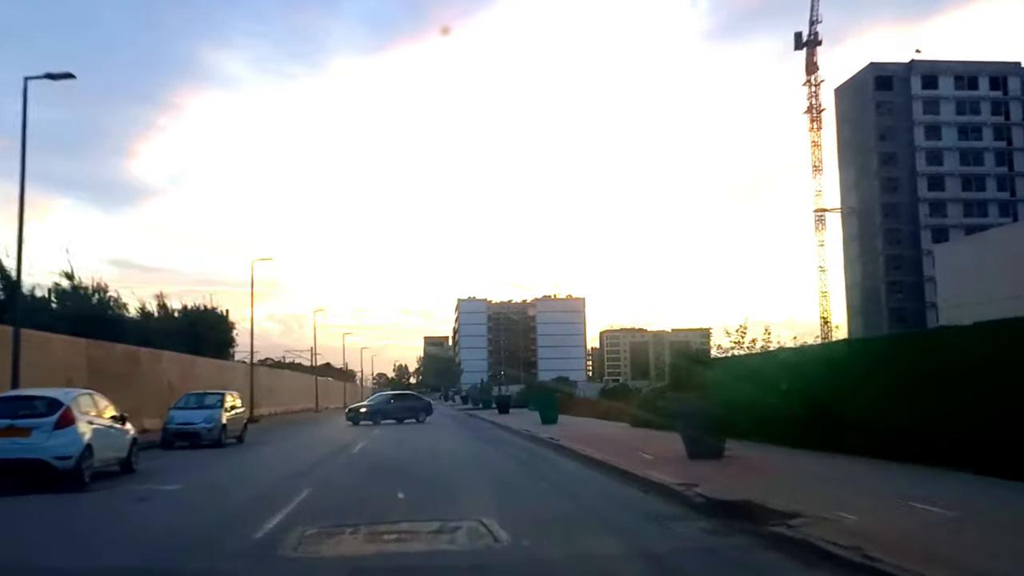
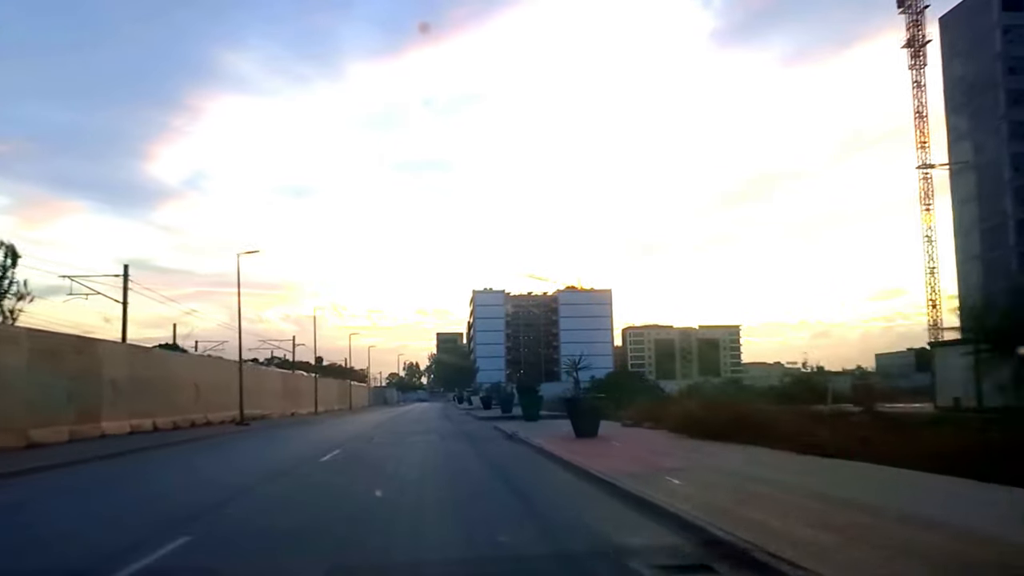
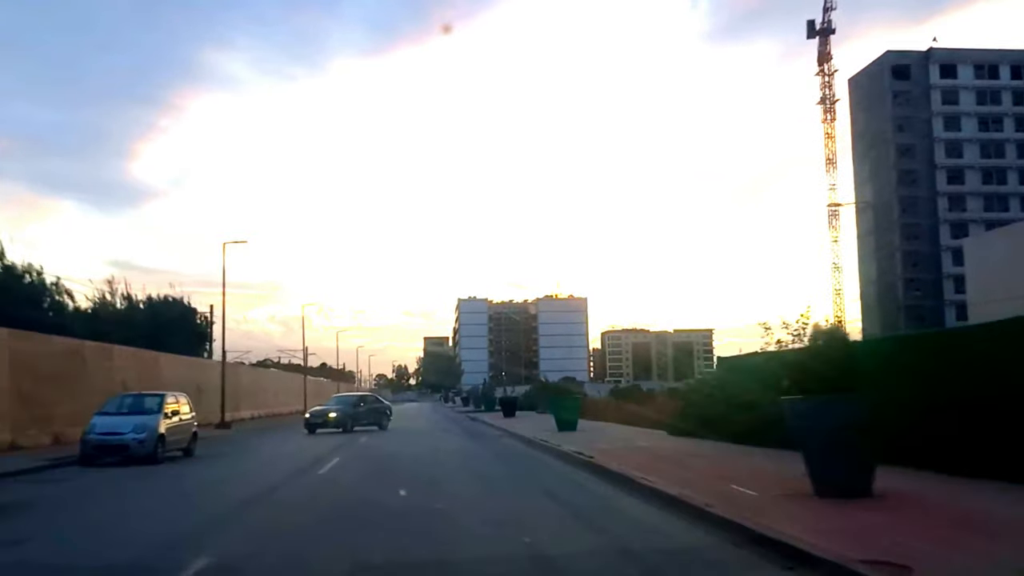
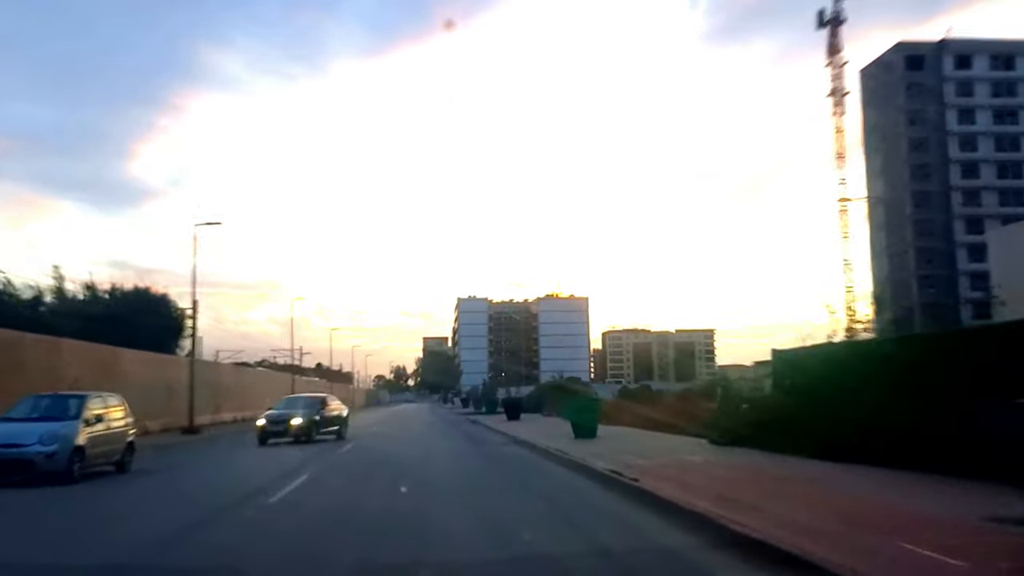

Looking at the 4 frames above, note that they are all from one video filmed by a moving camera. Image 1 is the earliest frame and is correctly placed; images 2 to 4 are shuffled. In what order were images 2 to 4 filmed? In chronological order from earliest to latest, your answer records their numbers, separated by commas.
3, 4, 2
